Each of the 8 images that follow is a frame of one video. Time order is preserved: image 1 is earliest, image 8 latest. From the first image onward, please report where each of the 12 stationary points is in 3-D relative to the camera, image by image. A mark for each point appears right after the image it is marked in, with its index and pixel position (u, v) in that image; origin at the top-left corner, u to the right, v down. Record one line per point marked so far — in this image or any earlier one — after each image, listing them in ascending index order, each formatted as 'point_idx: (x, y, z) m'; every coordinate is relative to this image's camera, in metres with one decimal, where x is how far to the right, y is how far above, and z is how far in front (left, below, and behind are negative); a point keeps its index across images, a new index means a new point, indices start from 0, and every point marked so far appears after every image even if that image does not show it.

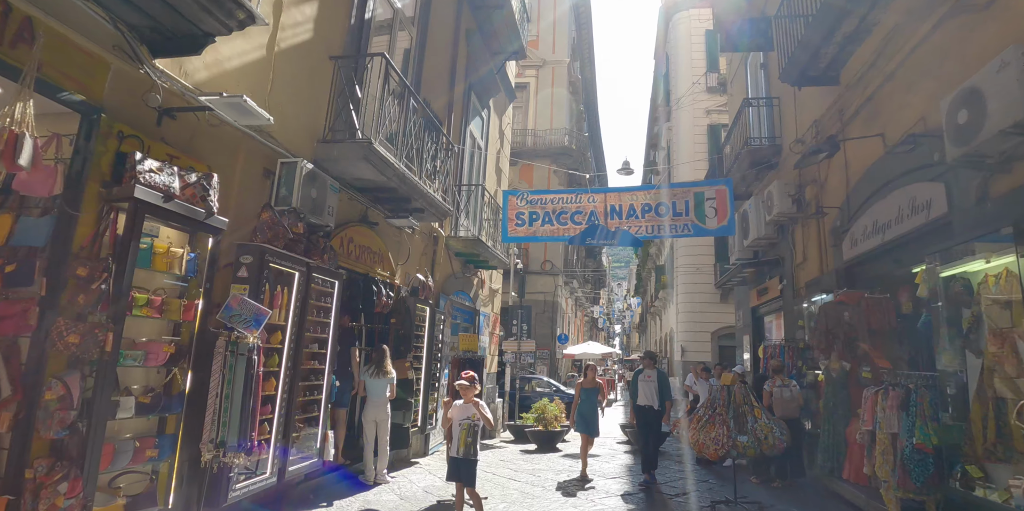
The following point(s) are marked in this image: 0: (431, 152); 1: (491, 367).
0: (-1.1, +1.4, +8.0) m
1: (-0.5, -2.7, +14.1) m
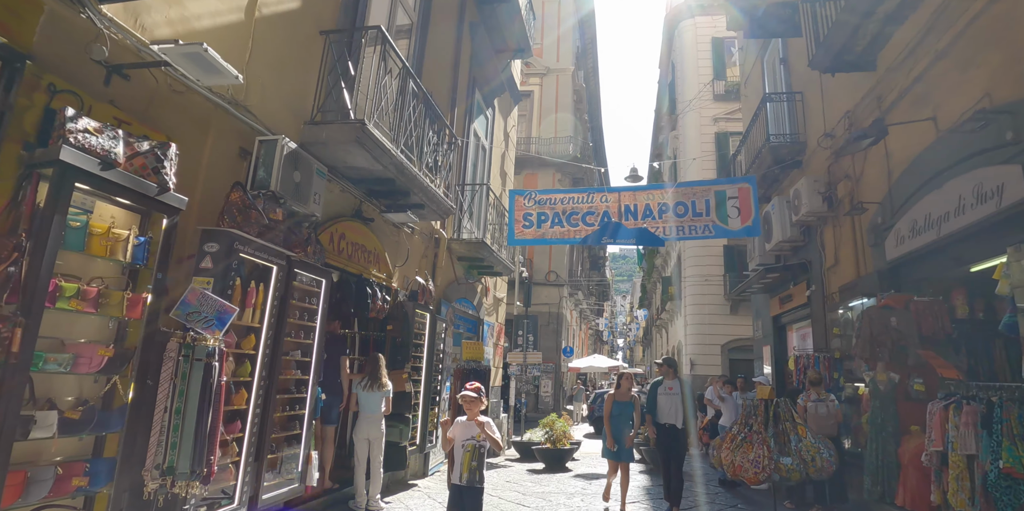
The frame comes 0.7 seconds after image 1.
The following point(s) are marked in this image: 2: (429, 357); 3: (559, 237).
0: (-1.0, +1.4, +7.3) m
1: (-0.4, -2.8, +13.3) m
2: (-1.1, -1.4, +8.0) m
3: (+0.8, +0.3, +9.5) m
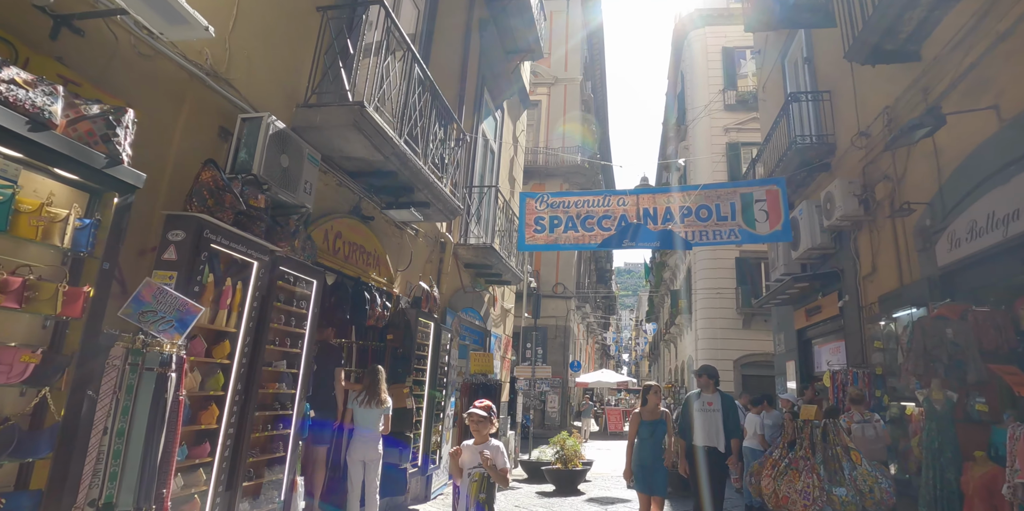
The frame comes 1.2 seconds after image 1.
0: (-0.9, +1.4, +6.8) m
1: (-0.2, -3.0, +12.6) m
2: (-1.0, -1.4, +7.3) m
3: (+0.9, +0.2, +8.9) m
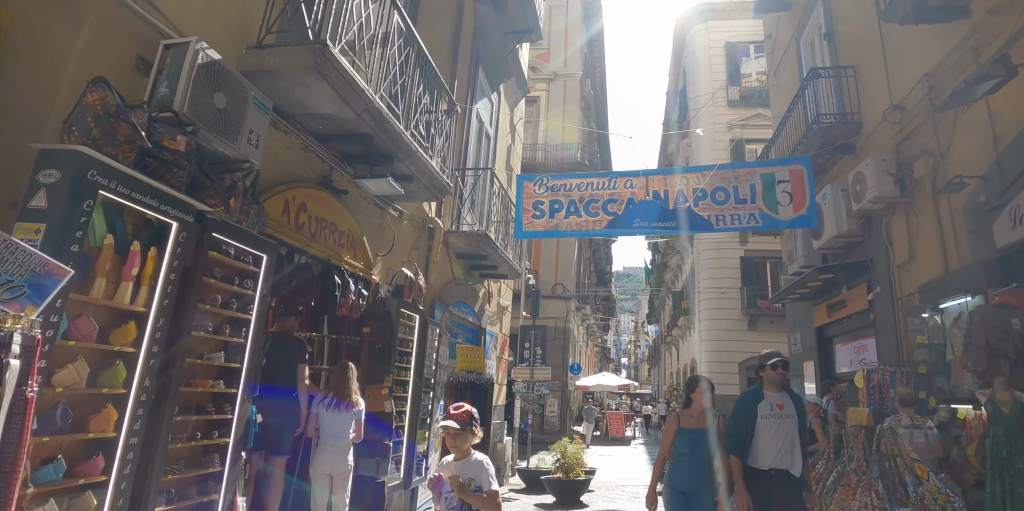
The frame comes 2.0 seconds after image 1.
0: (-0.9, +1.6, +5.9) m
1: (-0.3, -2.9, +11.7) m
2: (-1.1, -1.3, +6.5) m
3: (+0.9, +0.4, +8.1) m
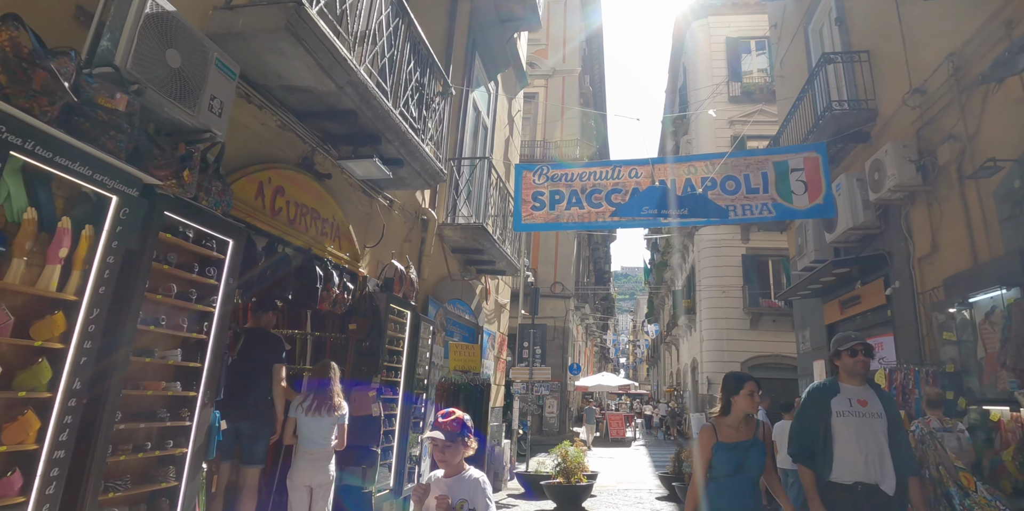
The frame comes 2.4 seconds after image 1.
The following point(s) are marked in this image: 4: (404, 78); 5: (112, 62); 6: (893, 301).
0: (-0.9, +1.7, +5.5) m
1: (-0.3, -2.8, +11.3) m
2: (-1.1, -1.2, +6.0) m
3: (+0.9, +0.5, +7.6) m
4: (-1.0, +1.6, +5.2) m
5: (-1.8, +0.9, +2.6) m
6: (+4.9, -0.6, +7.5) m
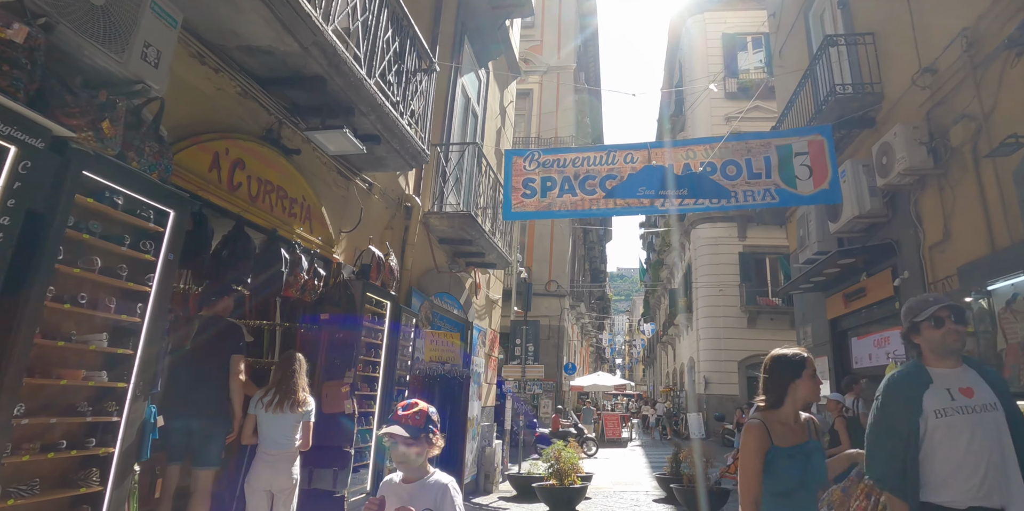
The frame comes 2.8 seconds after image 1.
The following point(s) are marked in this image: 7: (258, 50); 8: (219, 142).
0: (-1.0, +1.8, +5.1) m
1: (-0.5, -2.7, +10.9) m
2: (-1.2, -1.0, +5.6) m
3: (+0.7, +0.6, +7.2) m
4: (-1.1, +1.7, +4.8) m
5: (-1.9, +1.0, +2.2) m
6: (+4.8, -0.5, +7.1) m
7: (-1.7, +1.3, +3.8) m
8: (-1.9, +0.7, +3.8) m
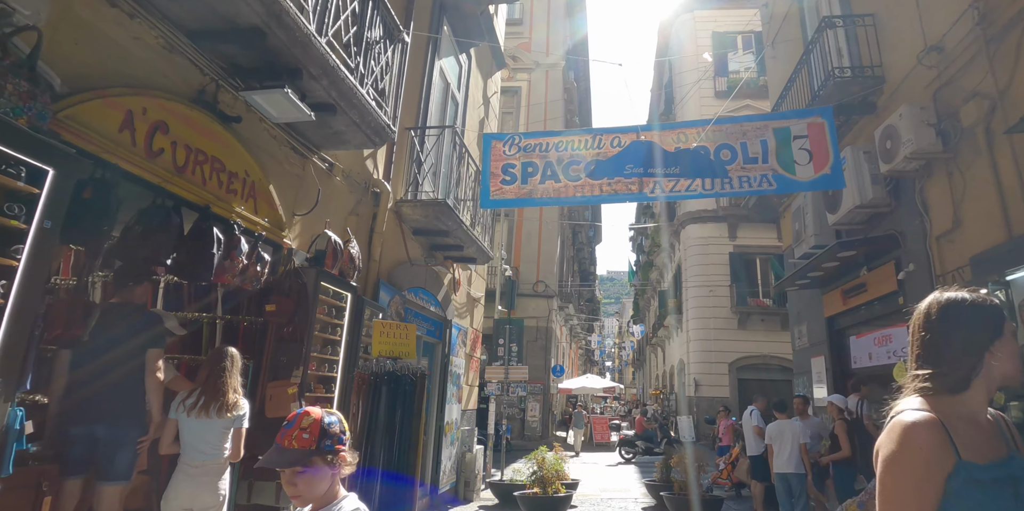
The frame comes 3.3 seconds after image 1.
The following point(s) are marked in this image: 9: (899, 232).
0: (-1.2, +1.9, +4.6) m
1: (-0.8, -2.6, +10.3) m
2: (-1.4, -0.9, +5.0) m
3: (+0.5, +0.7, +6.7) m
4: (-1.3, +1.8, +4.2) m
5: (-2.1, +1.1, +1.7) m
6: (+4.5, -0.4, +6.7) m
7: (-1.9, +1.5, +3.3) m
8: (-2.1, +0.9, +3.2) m
9: (+4.6, +0.3, +6.8) m
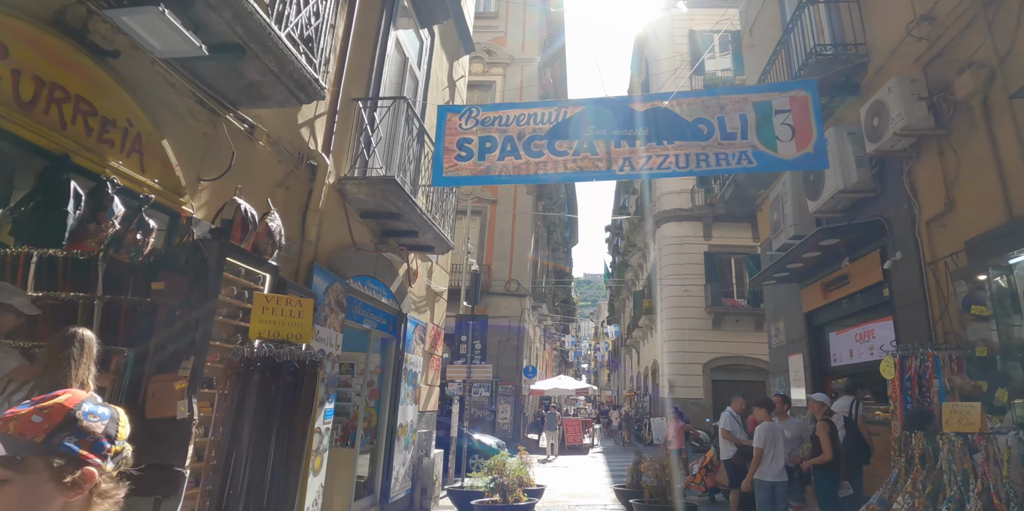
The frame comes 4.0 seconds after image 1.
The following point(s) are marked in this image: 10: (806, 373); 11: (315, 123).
0: (-1.6, +2.1, +3.9) m
1: (-1.4, -2.4, +9.6) m
2: (-1.8, -0.7, +4.3) m
3: (0.0, +0.9, +6.1) m
4: (-1.6, +2.0, +3.5) m
5: (-2.3, +1.4, +1.0) m
6: (+4.1, -0.2, +6.2) m
7: (-2.2, +1.7, +2.6) m
8: (-2.4, +1.1, +2.5) m
9: (+4.1, +0.4, +6.3) m
10: (+4.3, -1.7, +8.4) m
11: (-2.0, +1.3, +5.8) m
